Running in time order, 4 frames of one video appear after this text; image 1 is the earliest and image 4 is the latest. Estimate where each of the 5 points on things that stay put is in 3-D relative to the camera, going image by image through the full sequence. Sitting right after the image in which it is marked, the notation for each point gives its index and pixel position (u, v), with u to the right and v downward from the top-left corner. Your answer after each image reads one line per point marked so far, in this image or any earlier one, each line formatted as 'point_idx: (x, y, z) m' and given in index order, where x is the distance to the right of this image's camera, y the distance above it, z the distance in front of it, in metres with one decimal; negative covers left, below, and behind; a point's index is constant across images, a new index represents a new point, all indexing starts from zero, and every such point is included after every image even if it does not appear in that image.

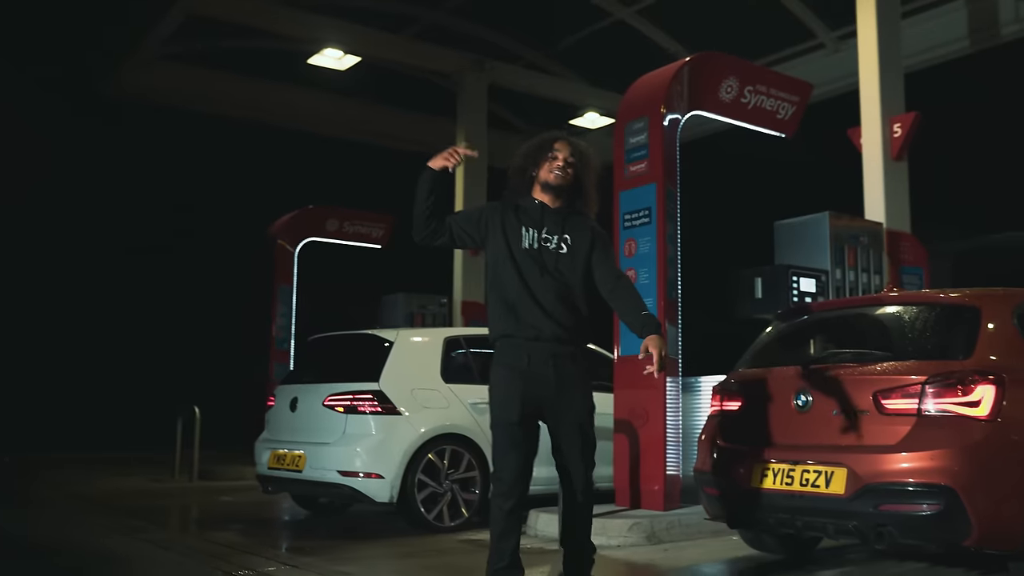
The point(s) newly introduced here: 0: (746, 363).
0: (+1.3, -0.4, +5.5) m
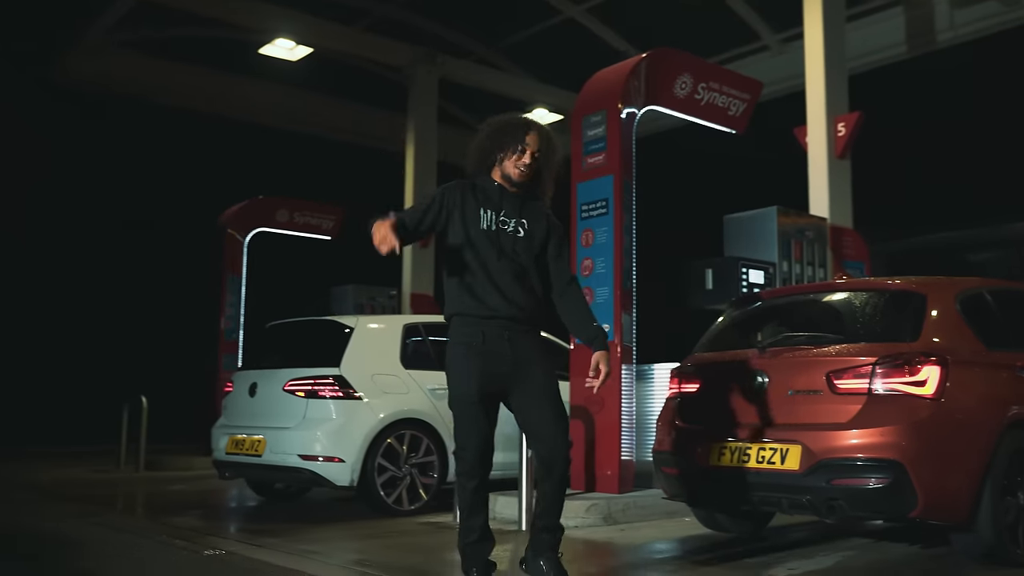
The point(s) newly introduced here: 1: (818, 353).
0: (+1.1, -0.3, +5.7) m
1: (+1.5, -0.3, +4.9) m
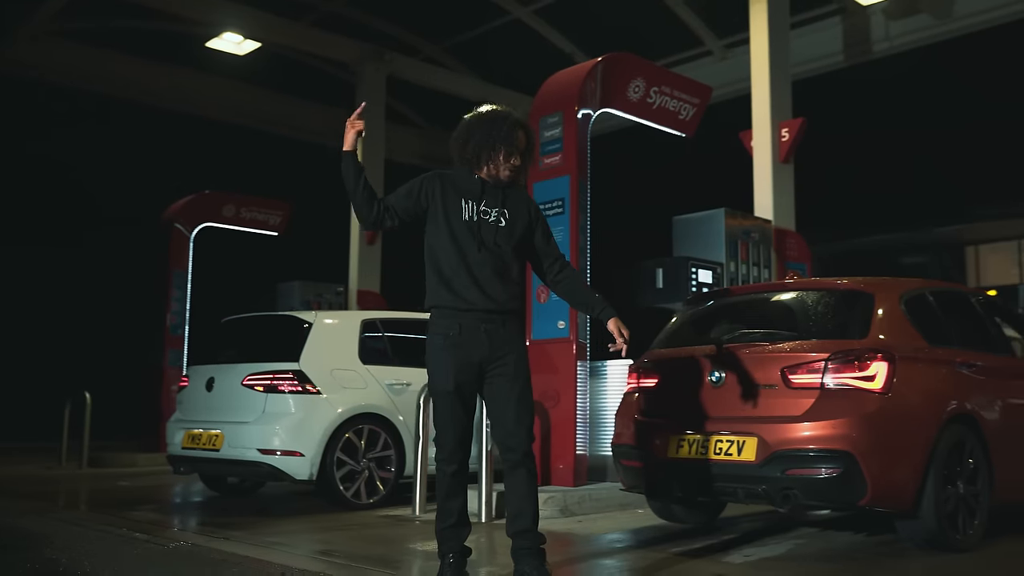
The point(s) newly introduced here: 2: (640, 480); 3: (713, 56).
0: (+0.9, -0.3, +5.9) m
1: (+1.4, -0.3, +5.1) m
2: (+0.7, -1.1, +5.5) m
3: (+3.2, +3.7, +15.6) m
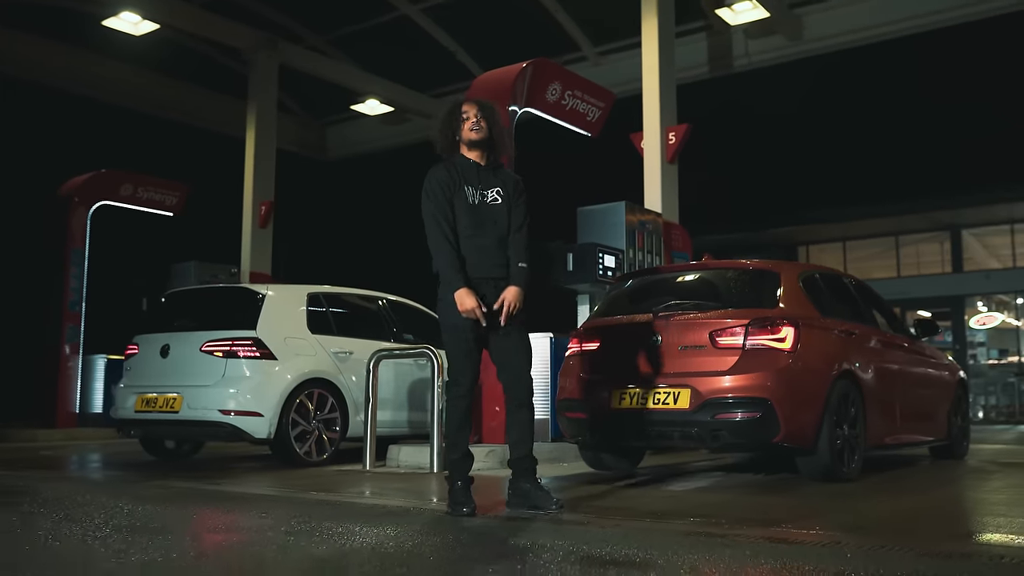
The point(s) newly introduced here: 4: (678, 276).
0: (+0.6, -0.2, +6.9) m
1: (+1.2, -0.2, +6.2) m
2: (+0.5, -0.9, +6.5) m
3: (+1.3, +3.9, +16.8) m
4: (+1.1, +0.1, +6.8) m
